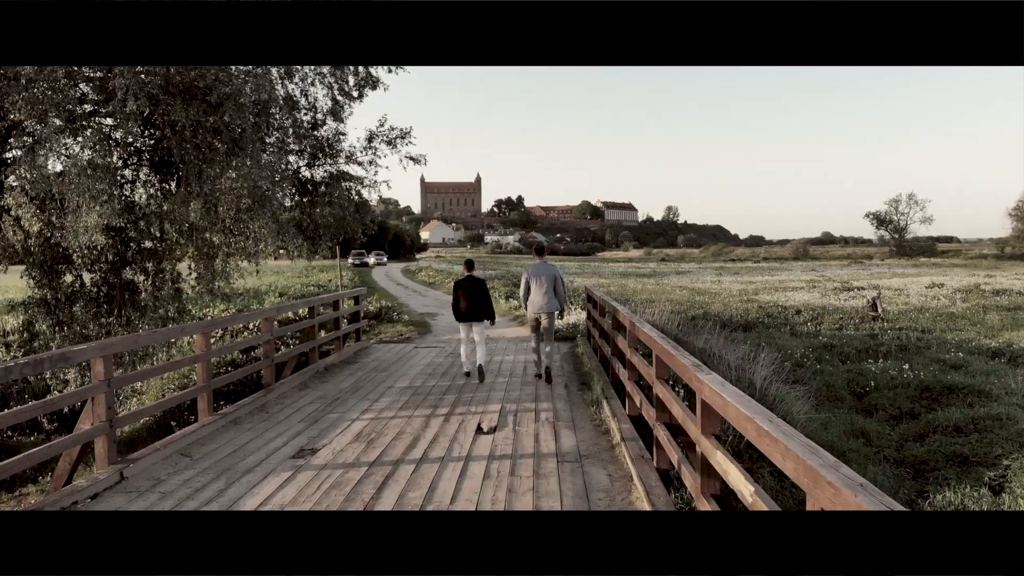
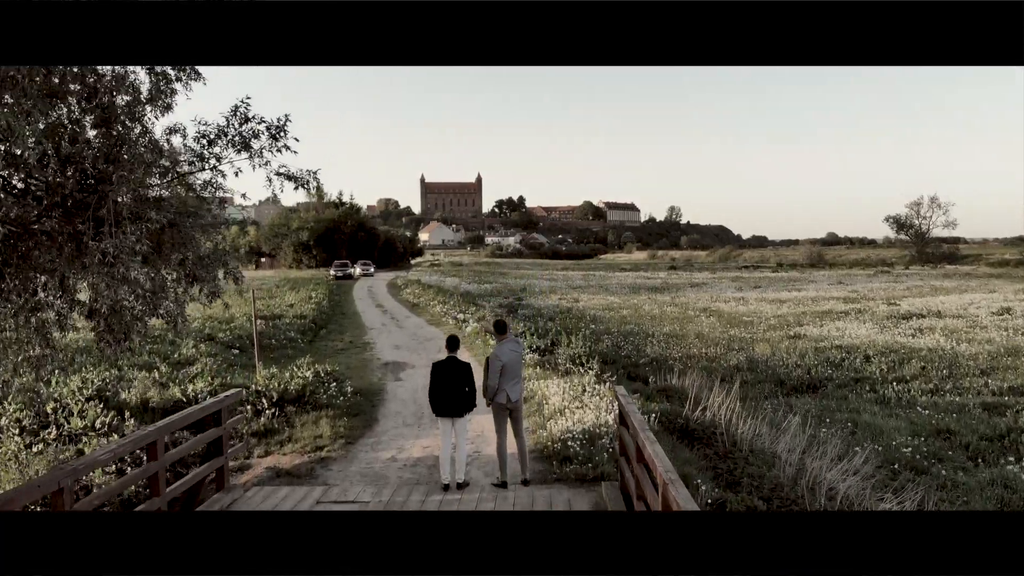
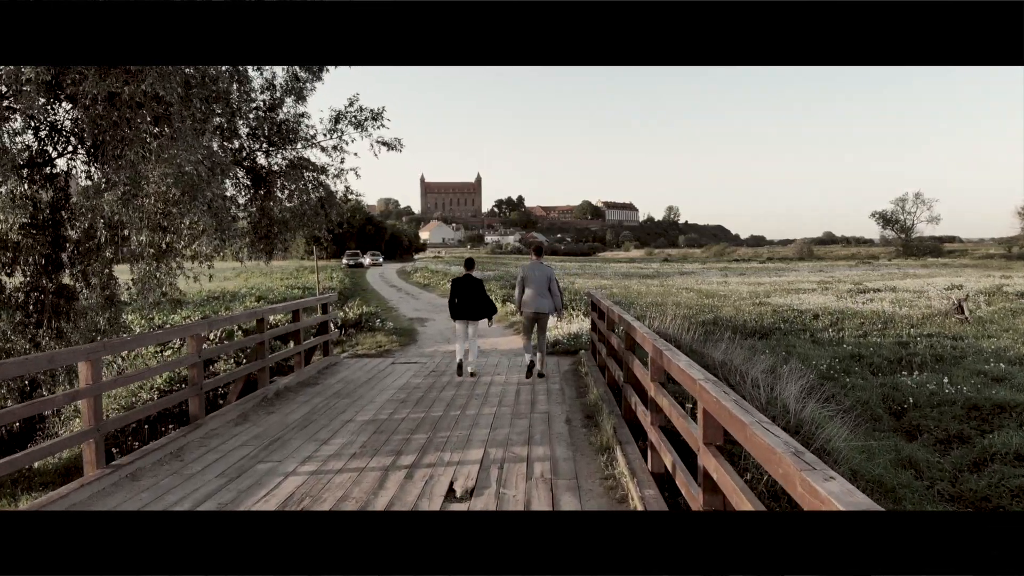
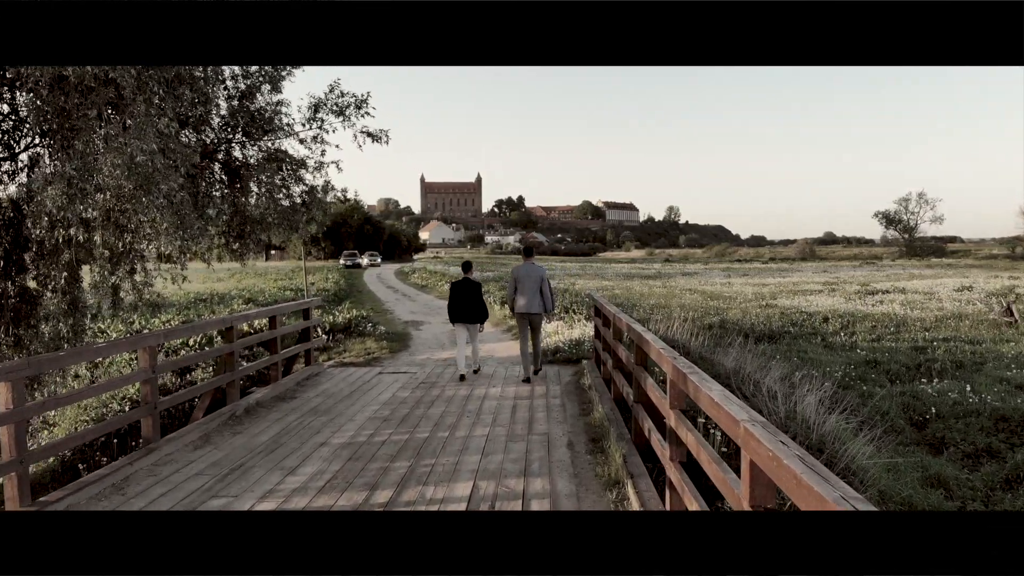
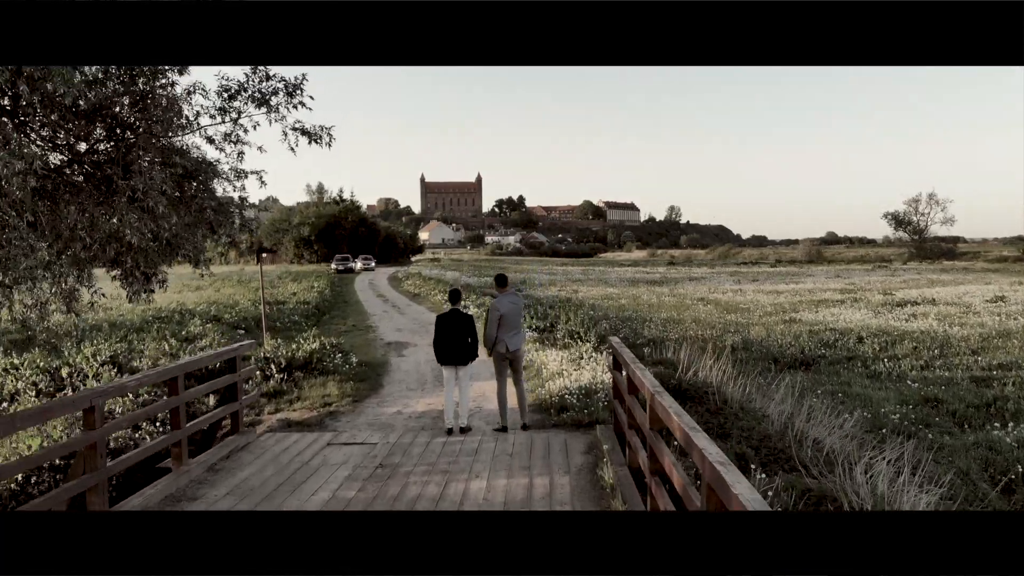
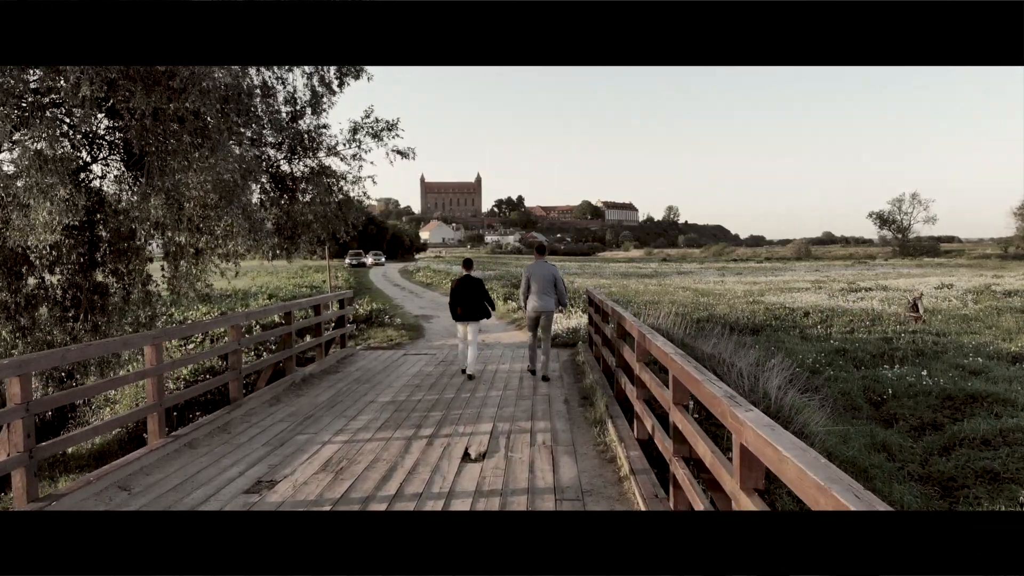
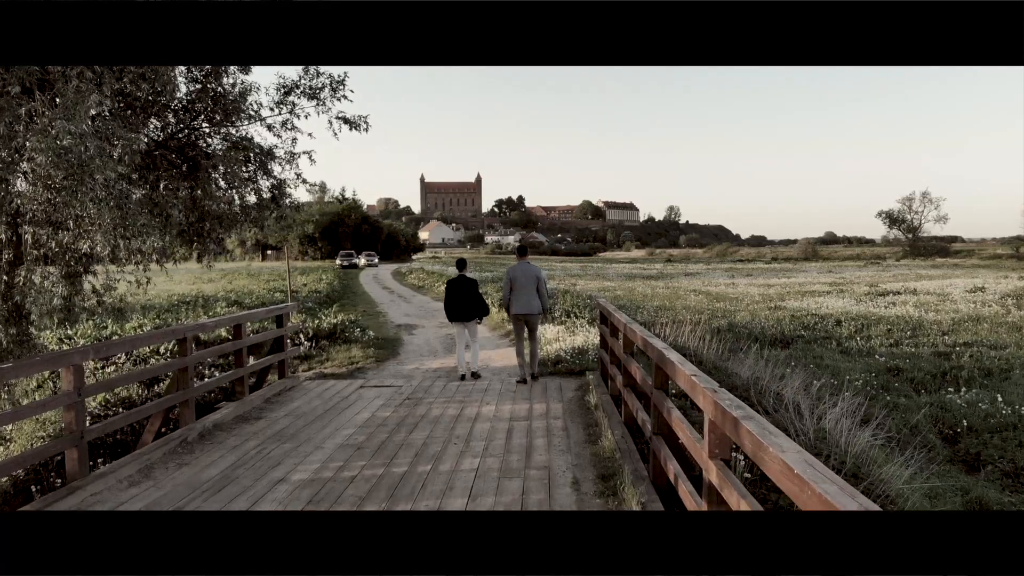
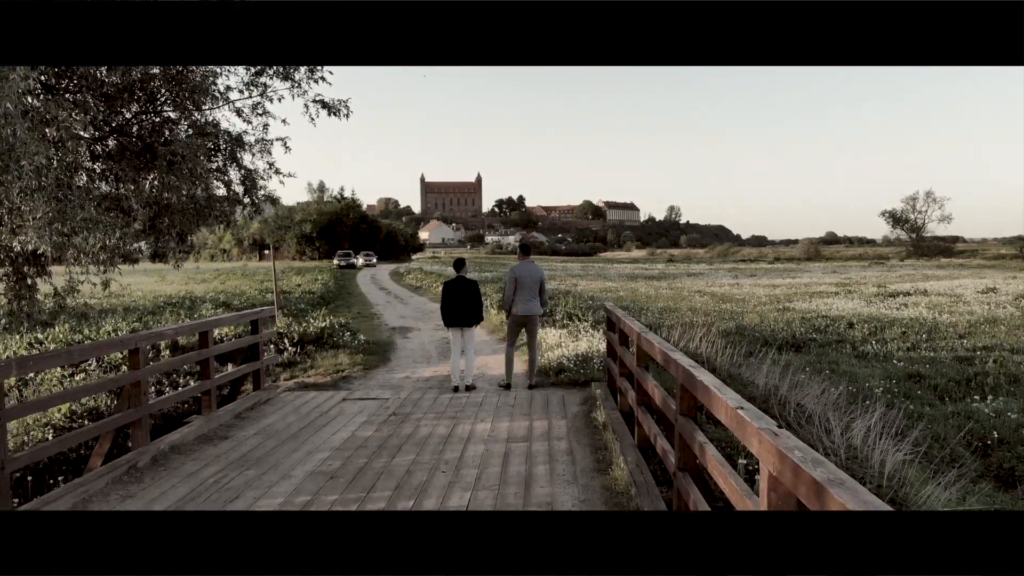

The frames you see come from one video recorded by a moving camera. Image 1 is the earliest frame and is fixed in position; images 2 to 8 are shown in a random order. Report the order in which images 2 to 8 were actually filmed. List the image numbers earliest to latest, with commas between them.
6, 3, 4, 7, 8, 5, 2
